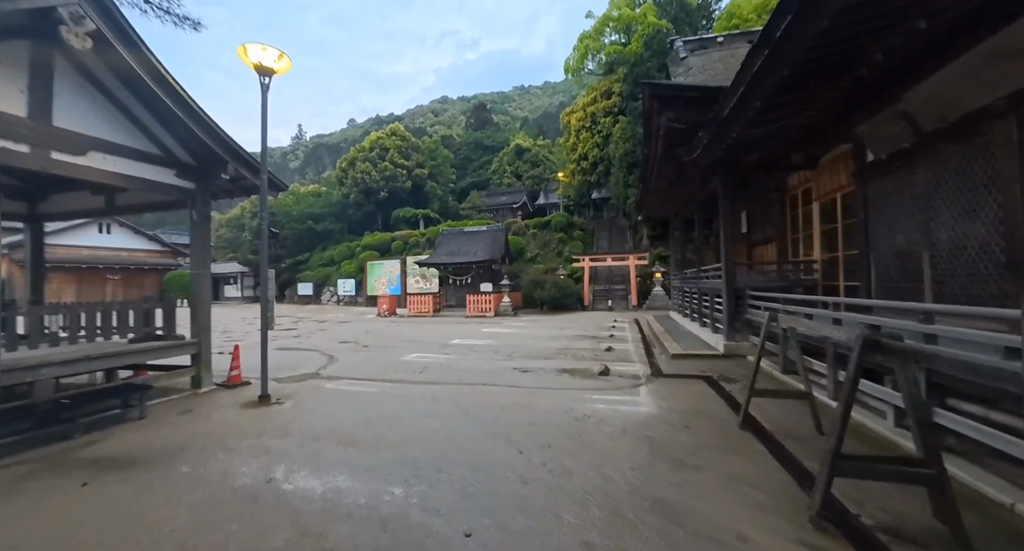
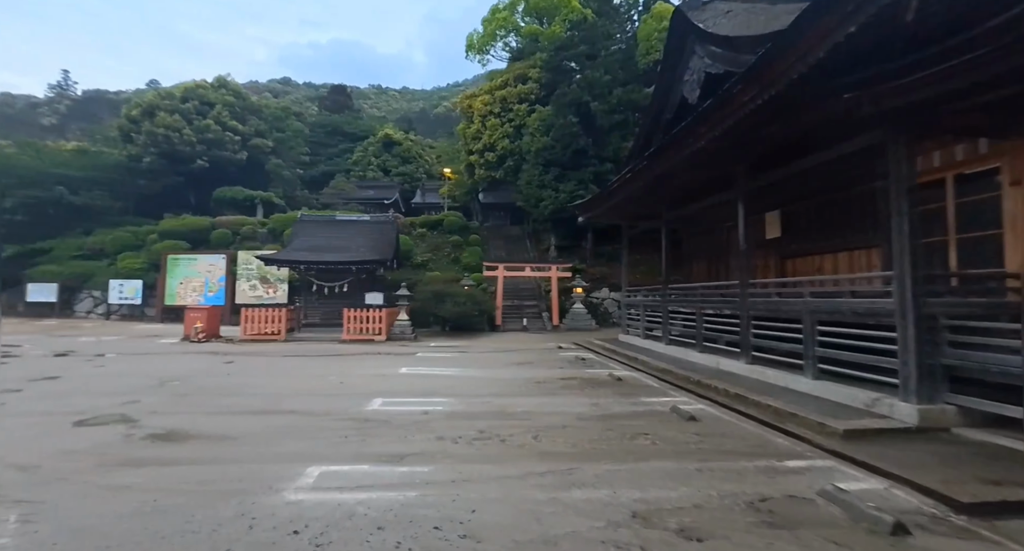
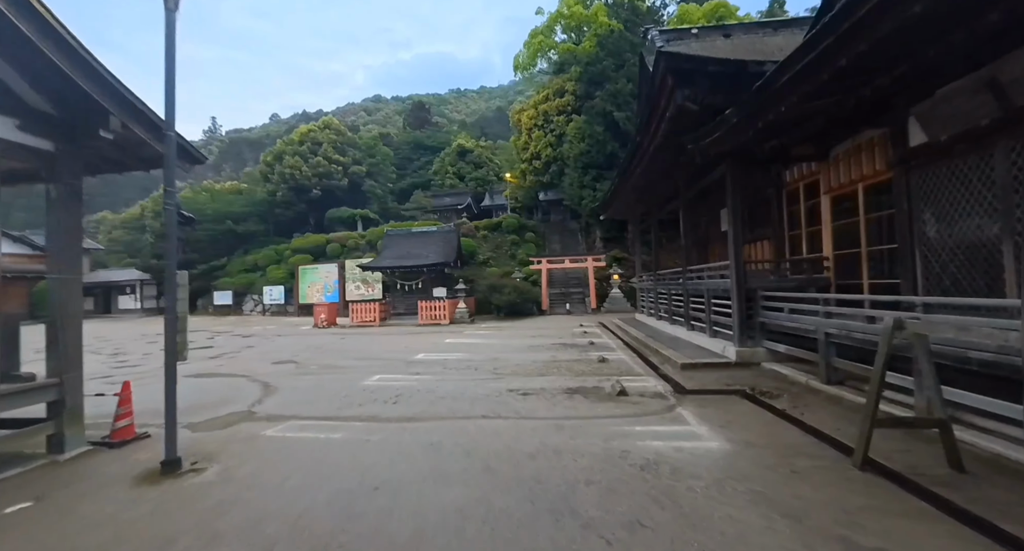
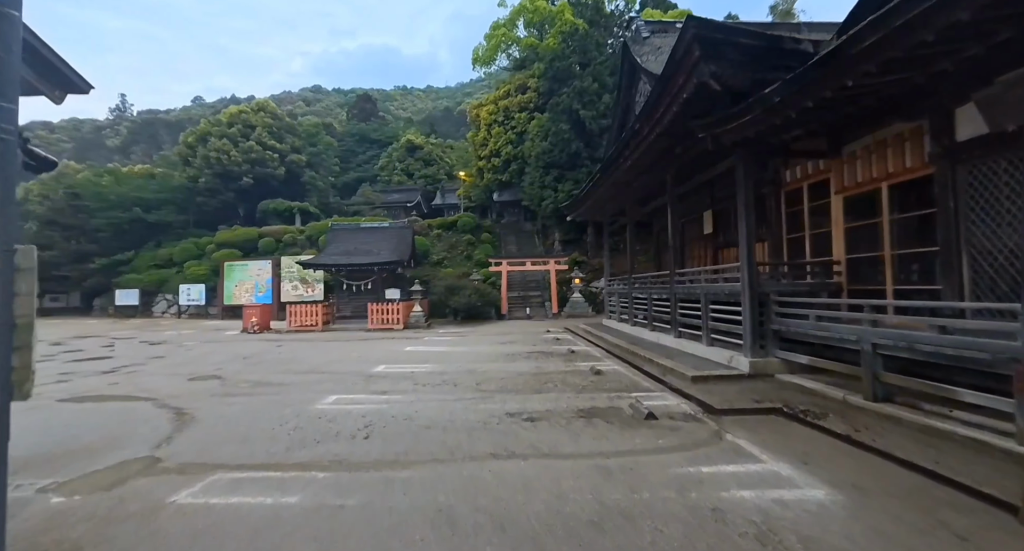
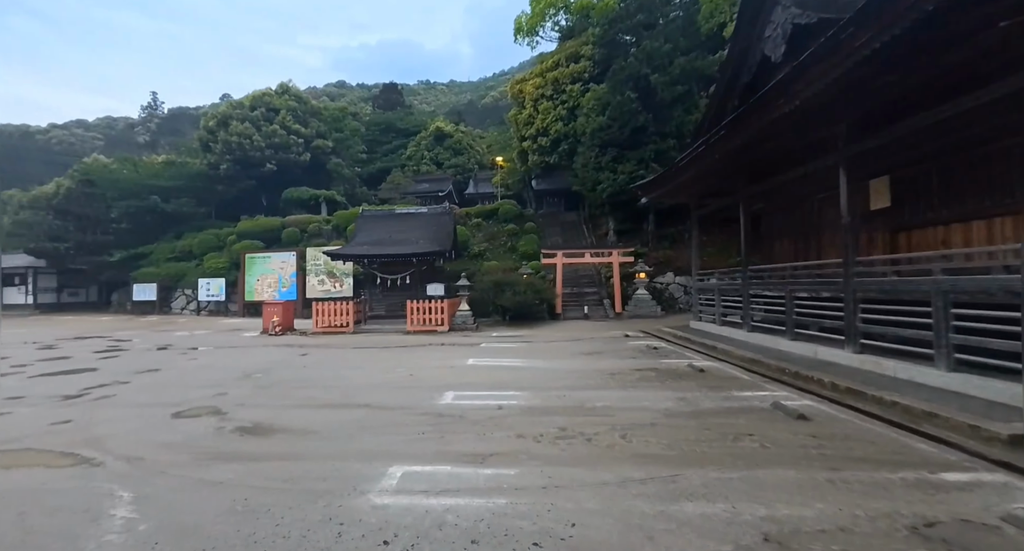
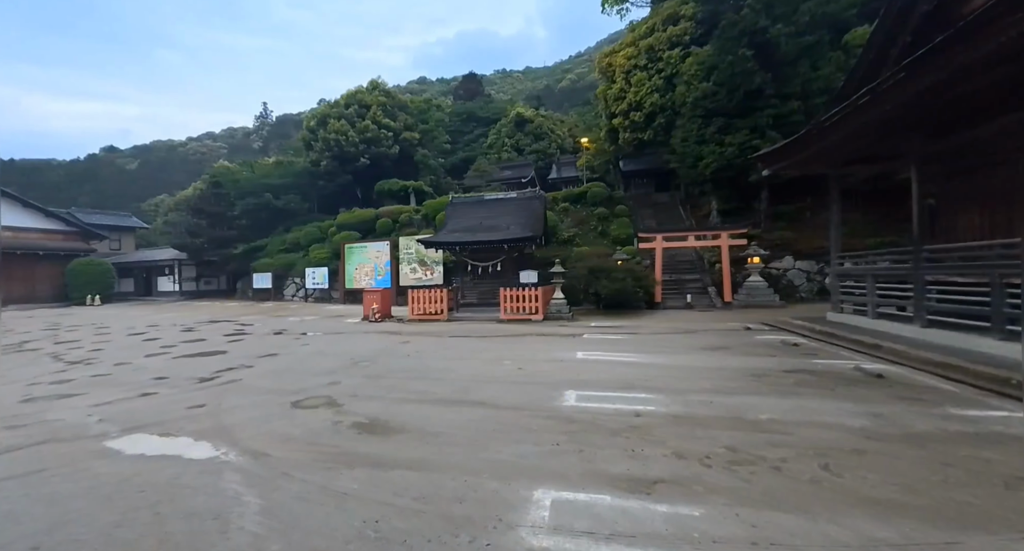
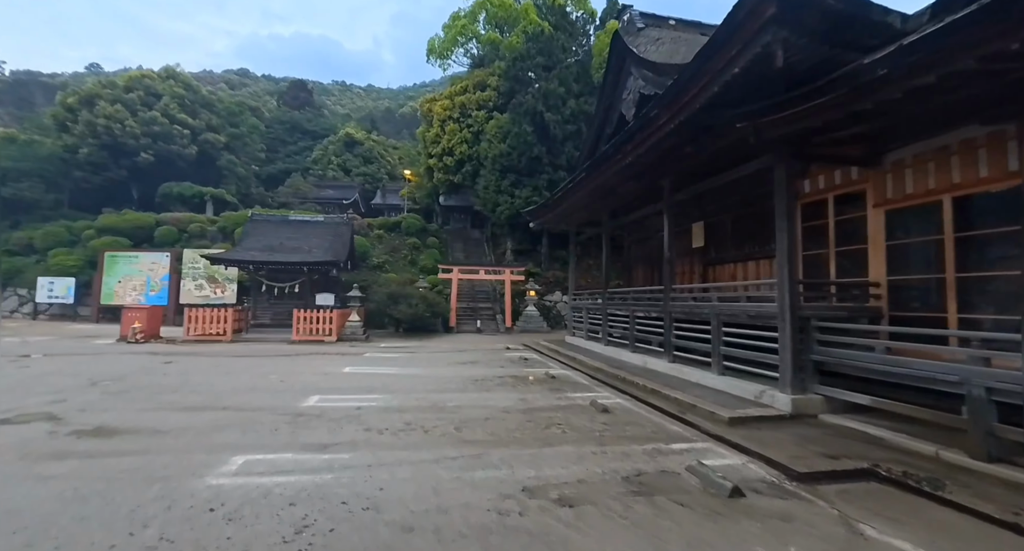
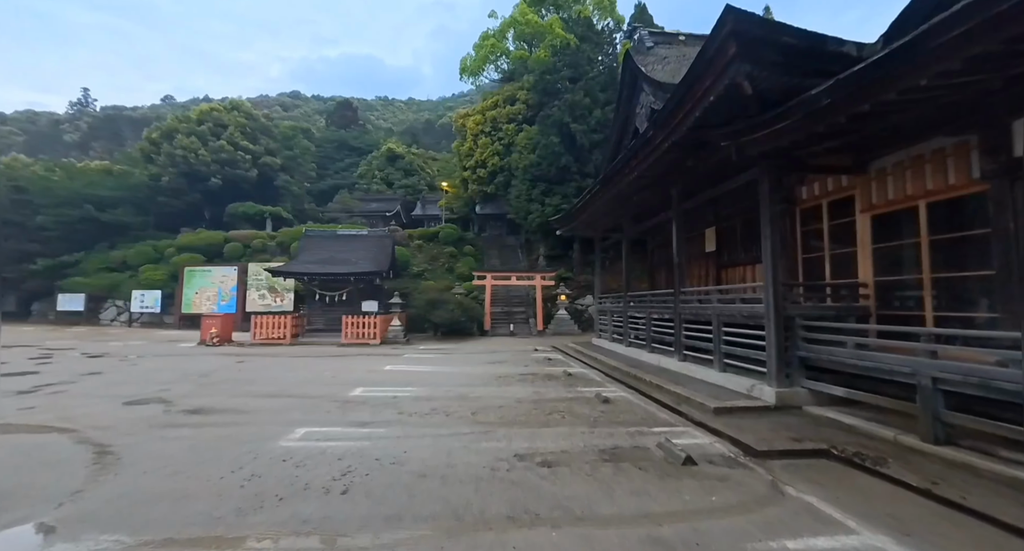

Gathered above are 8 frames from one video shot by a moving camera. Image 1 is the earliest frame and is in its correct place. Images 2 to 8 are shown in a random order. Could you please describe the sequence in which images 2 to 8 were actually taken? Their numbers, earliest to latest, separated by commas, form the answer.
3, 4, 8, 7, 2, 5, 6
